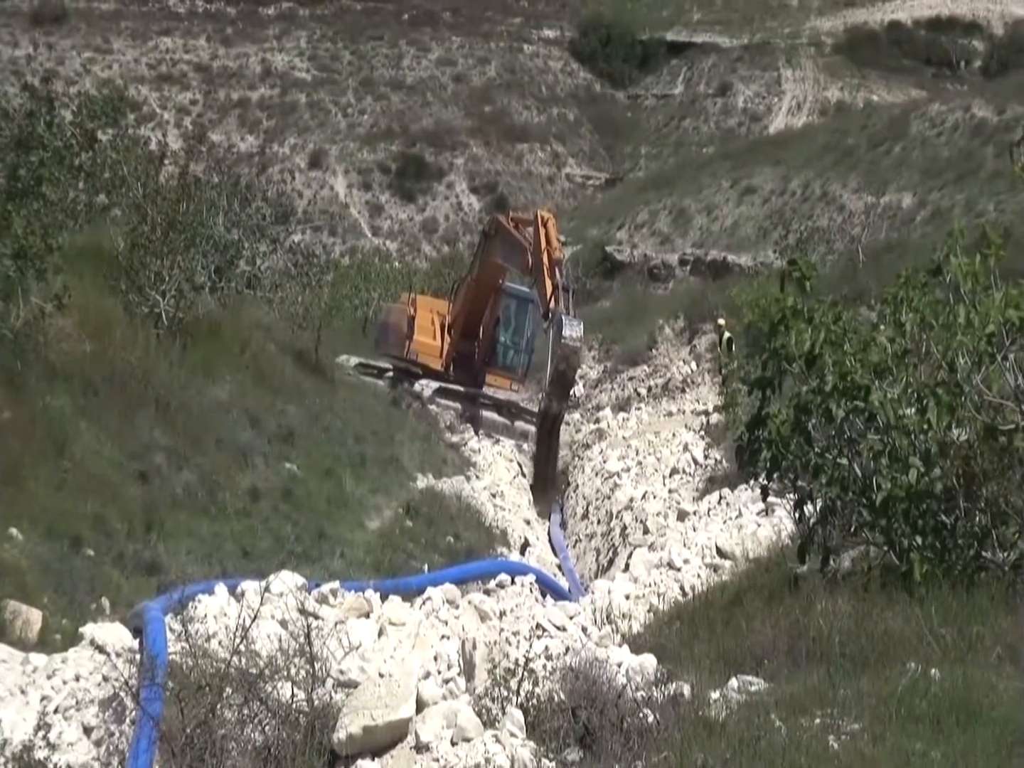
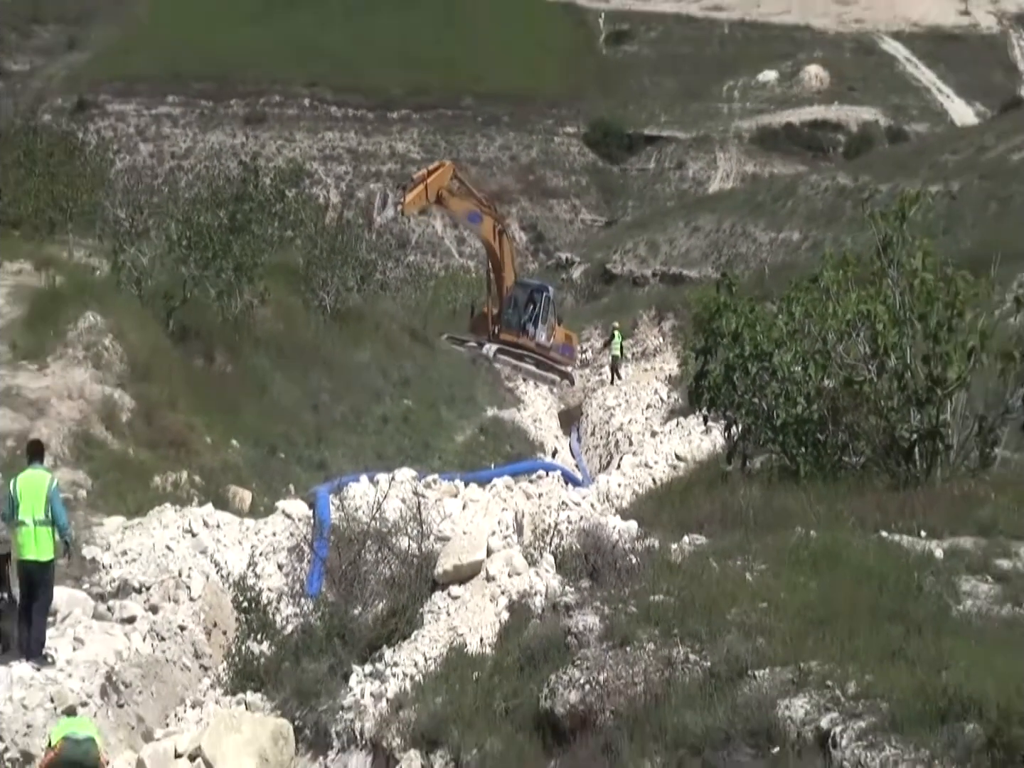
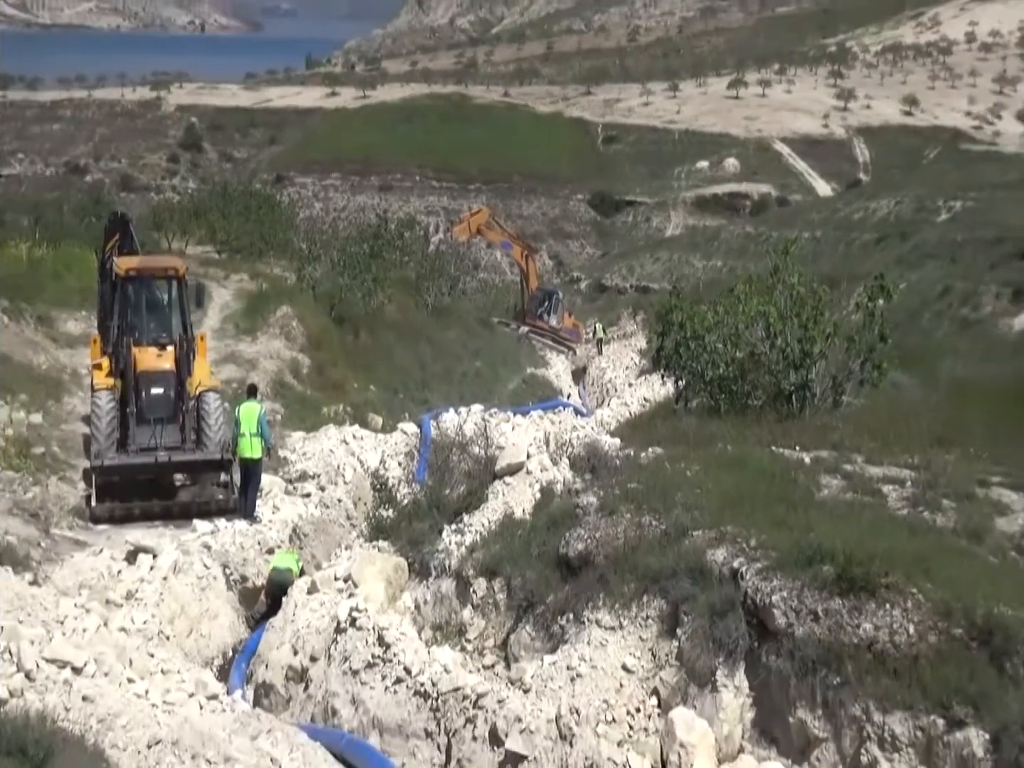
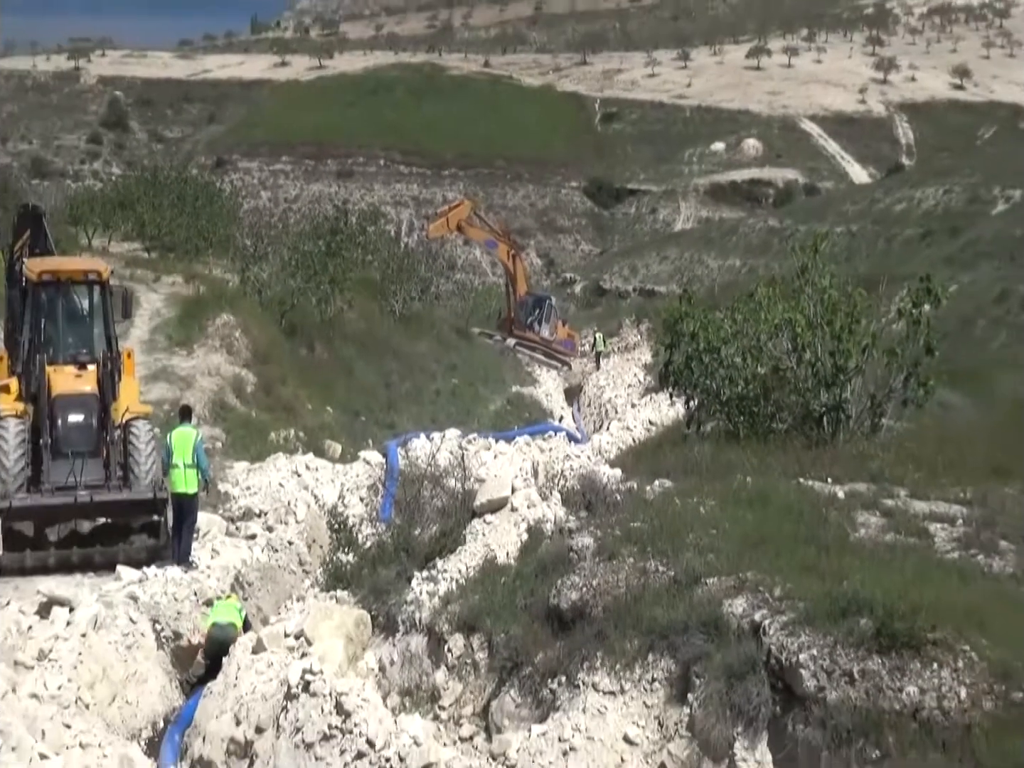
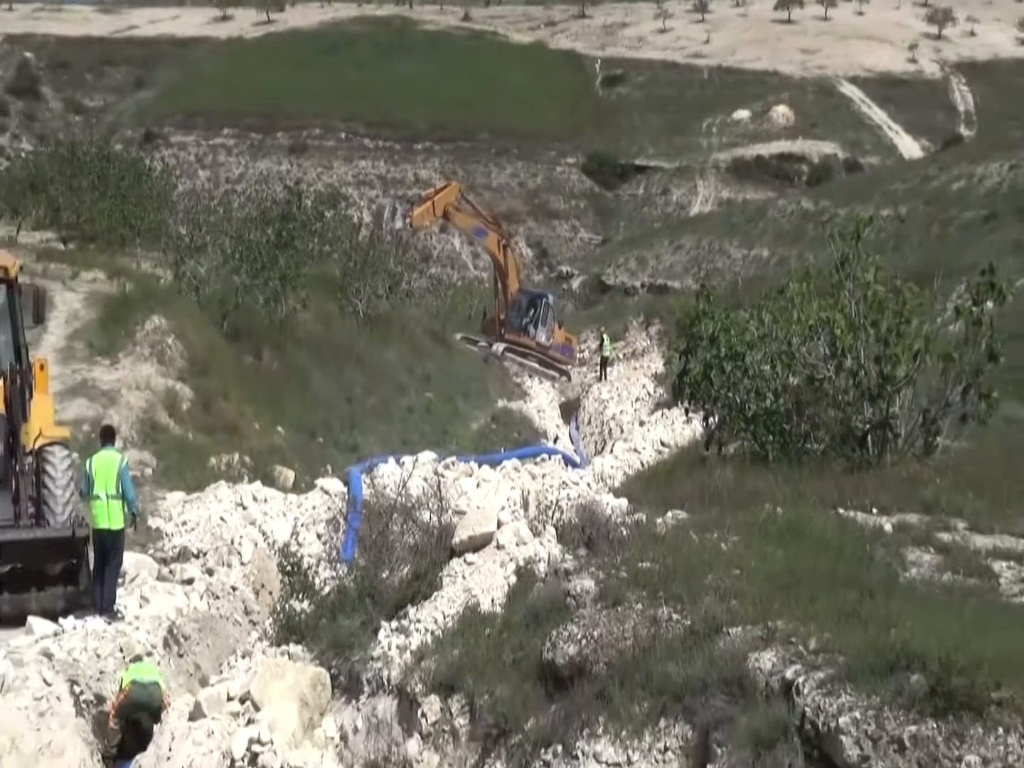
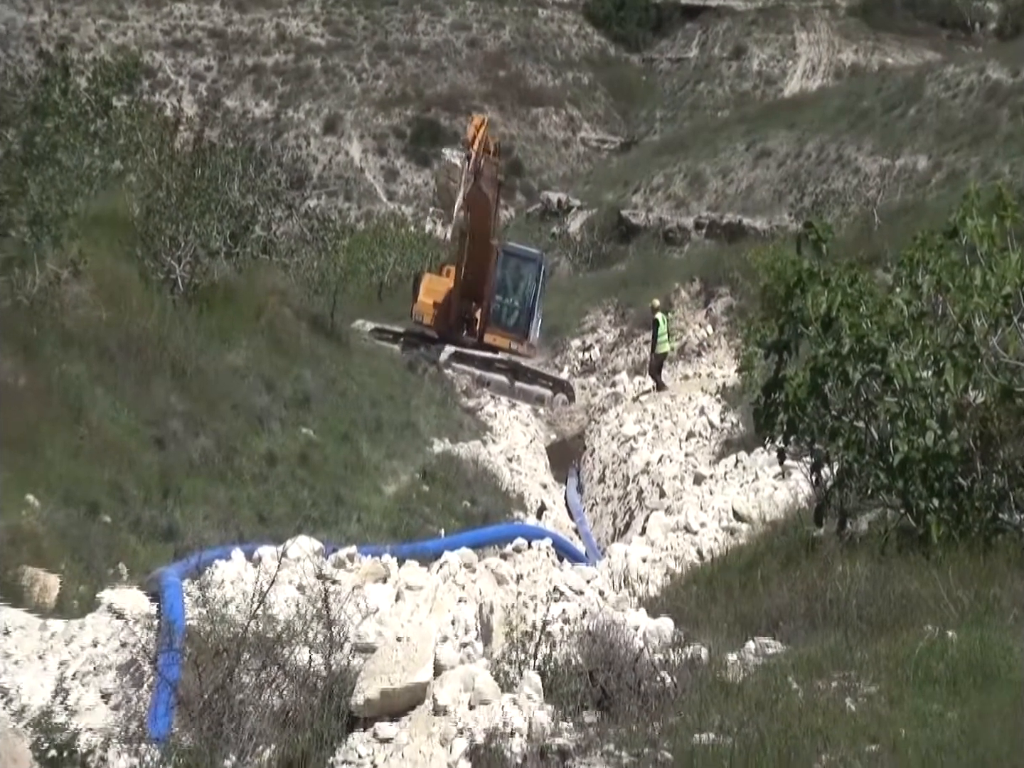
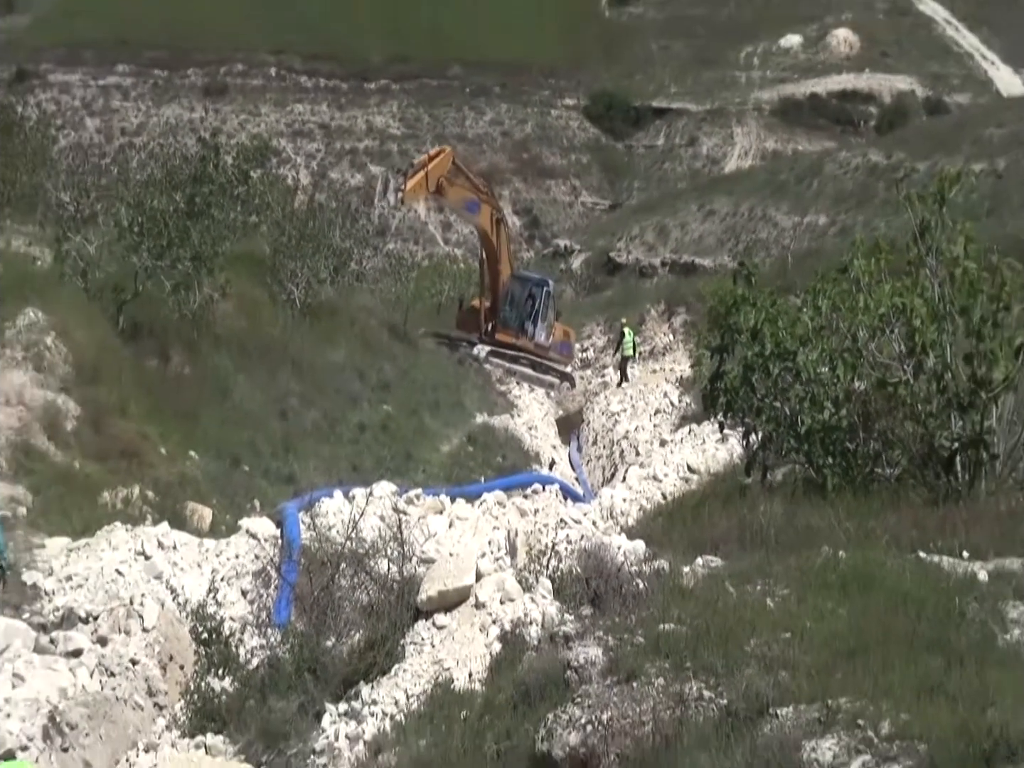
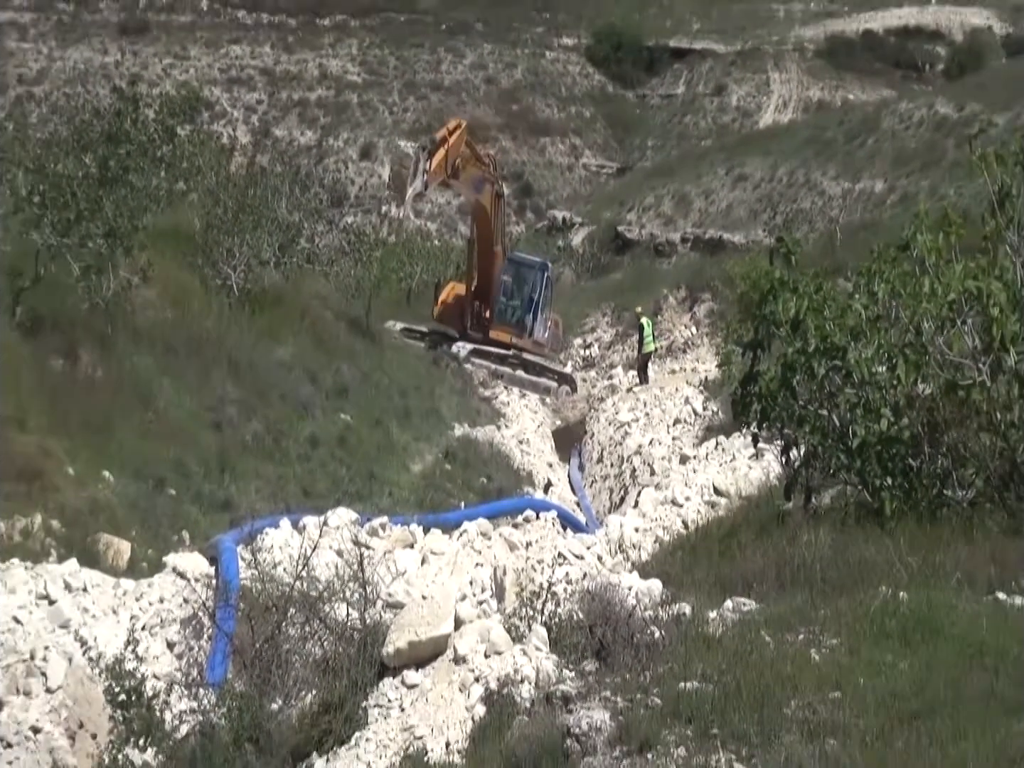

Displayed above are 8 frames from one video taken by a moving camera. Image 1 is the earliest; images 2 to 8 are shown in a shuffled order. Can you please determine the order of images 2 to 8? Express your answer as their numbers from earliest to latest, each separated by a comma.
6, 8, 7, 2, 5, 4, 3
